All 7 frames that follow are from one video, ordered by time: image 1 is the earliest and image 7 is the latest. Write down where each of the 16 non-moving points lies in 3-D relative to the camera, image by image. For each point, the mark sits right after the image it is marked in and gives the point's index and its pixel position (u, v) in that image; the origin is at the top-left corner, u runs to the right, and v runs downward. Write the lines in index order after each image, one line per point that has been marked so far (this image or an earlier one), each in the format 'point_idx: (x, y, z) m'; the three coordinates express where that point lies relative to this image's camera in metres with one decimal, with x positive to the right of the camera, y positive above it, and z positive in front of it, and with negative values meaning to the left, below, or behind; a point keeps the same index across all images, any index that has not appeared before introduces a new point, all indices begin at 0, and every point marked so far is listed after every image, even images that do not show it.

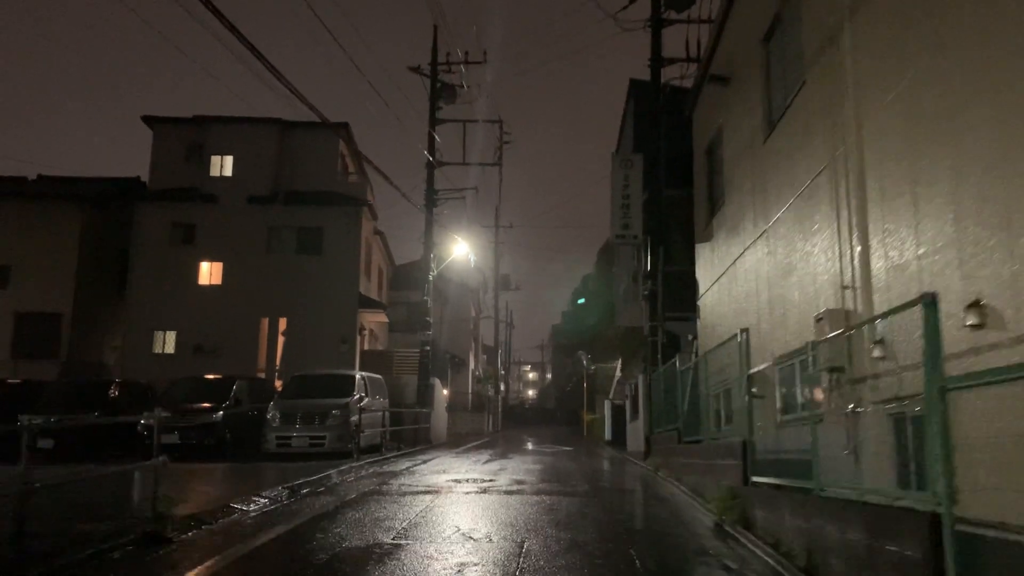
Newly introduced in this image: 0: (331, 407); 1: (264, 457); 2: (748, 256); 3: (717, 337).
0: (-3.5, -2.3, +16.8) m
1: (-4.9, -3.3, +16.9) m
2: (+3.0, +0.4, +10.9) m
3: (+3.1, -0.8, +12.8) m
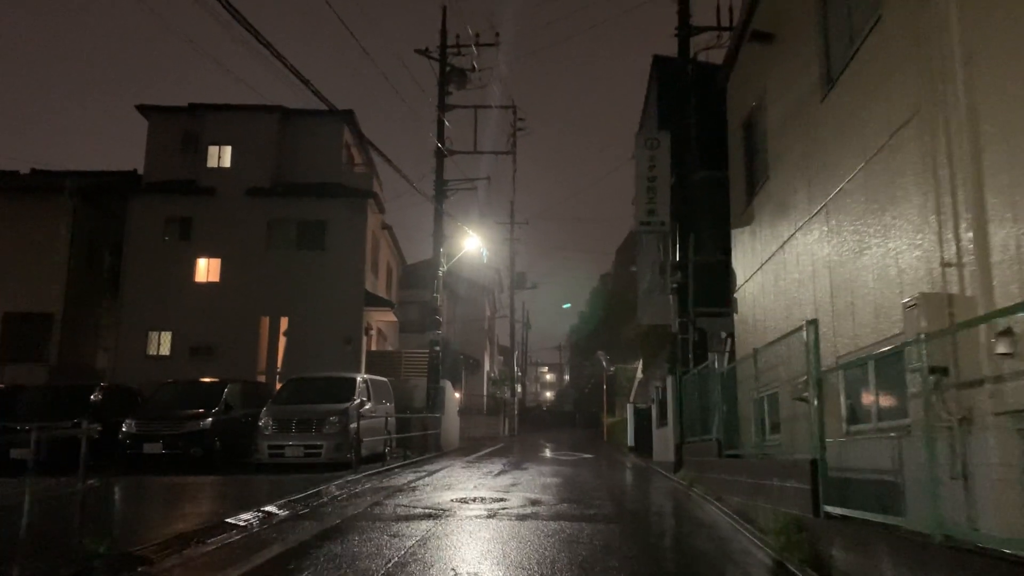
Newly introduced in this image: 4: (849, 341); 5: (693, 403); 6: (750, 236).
0: (-3.2, -2.2, +15.3) m
1: (-4.6, -3.2, +15.4) m
2: (+3.1, +0.5, +9.3) m
3: (+3.2, -0.6, +11.3) m
4: (+3.0, -0.5, +7.7) m
5: (+2.8, -1.8, +13.4) m
6: (+3.3, +0.7, +12.1) m
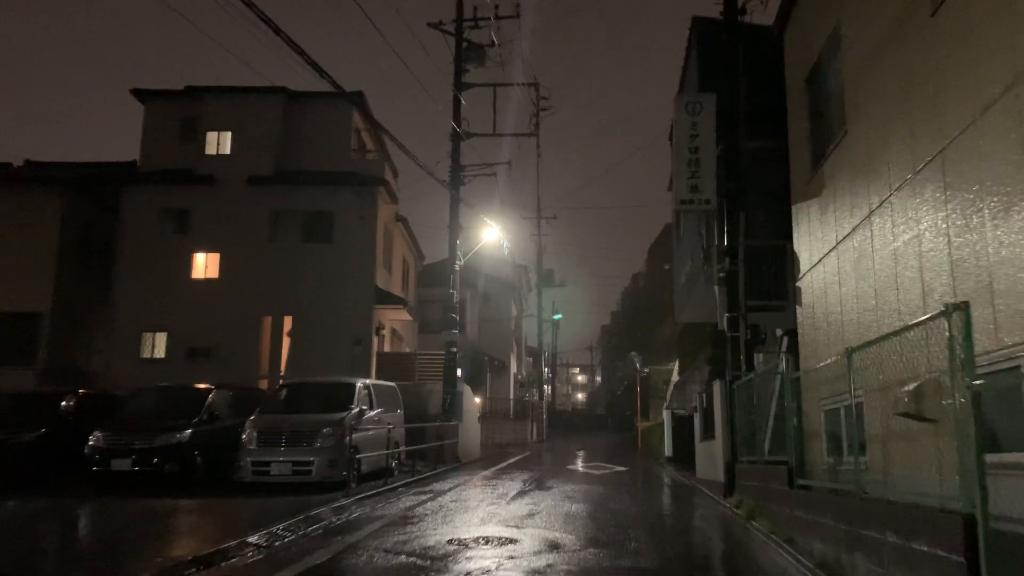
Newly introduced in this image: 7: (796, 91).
0: (-2.9, -2.1, +13.4) m
1: (-4.3, -3.1, +13.5) m
2: (+3.2, +0.7, +7.1) m
3: (+3.4, -0.5, +9.0) m
4: (+3.0, -0.3, +5.5) m
5: (+3.0, -1.6, +11.2) m
6: (+3.5, +0.9, +9.9) m
7: (+3.6, +2.5, +11.1) m
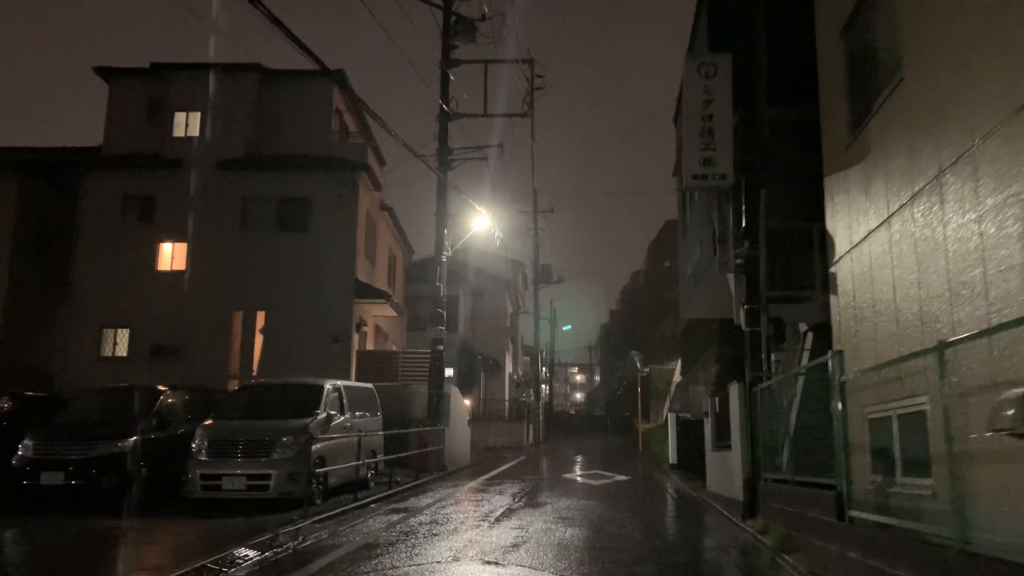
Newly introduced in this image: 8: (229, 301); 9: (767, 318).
0: (-3.1, -2.0, +11.7) m
1: (-4.4, -3.0, +11.9) m
2: (+3.0, +0.8, +5.5) m
3: (+3.2, -0.3, +7.4) m
4: (+2.9, -0.2, +3.9) m
5: (+2.8, -1.5, +9.6) m
6: (+3.3, +1.0, +8.3) m
7: (+3.5, +2.7, +9.4) m
8: (-6.4, -0.3, +19.6) m
9: (+3.1, -0.4, +10.6) m
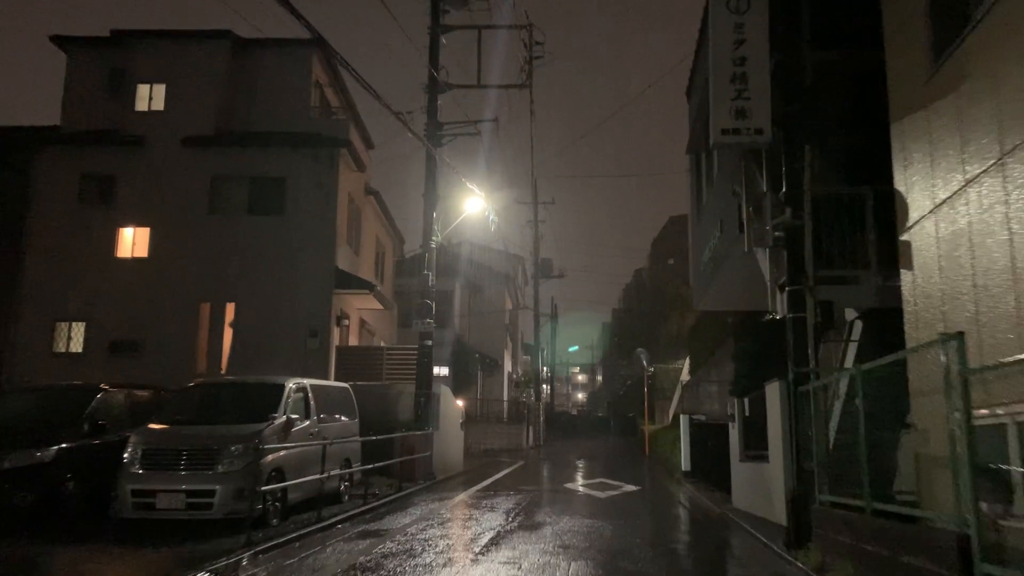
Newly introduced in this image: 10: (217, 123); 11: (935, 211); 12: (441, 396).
0: (-3.2, -1.7, +9.9) m
1: (-4.5, -2.7, +10.0) m
2: (+2.9, +1.1, +3.6) m
3: (+3.1, -0.1, +5.6) m
4: (+2.8, +0.1, +2.0) m
5: (+2.8, -1.3, +7.7) m
6: (+3.2, +1.3, +6.4) m
7: (+3.4, +2.9, +7.6) m
8: (-6.5, -0.1, +17.8) m
9: (+3.0, -0.1, +8.7) m
10: (-6.3, +3.5, +18.5) m
11: (+3.2, +0.6, +6.6) m
12: (-1.4, -2.1, +17.1) m
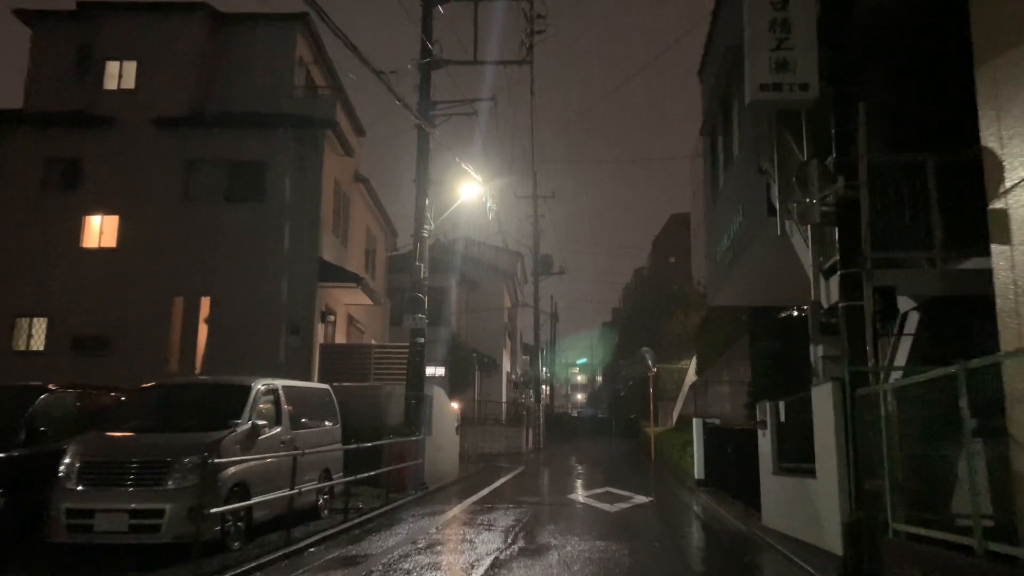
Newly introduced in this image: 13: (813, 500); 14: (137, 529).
0: (-3.2, -1.6, +8.5) m
1: (-4.5, -2.6, +8.6) m
2: (+3.0, +1.2, +2.3) m
3: (+3.1, 0.0, +4.2) m
4: (+2.8, +0.2, +0.7) m
5: (+2.8, -1.1, +6.3) m
6: (+3.3, +1.4, +5.0) m
7: (+3.4, +3.0, +6.2) m
8: (-6.5, +0.1, +16.4) m
9: (+3.0, 0.0, +7.3) m
10: (-6.3, +3.7, +17.1) m
11: (+3.2, +0.8, +5.2) m
12: (-1.4, -2.0, +15.7) m
13: (+2.8, -1.9, +8.0) m
14: (-3.5, -2.3, +8.1) m
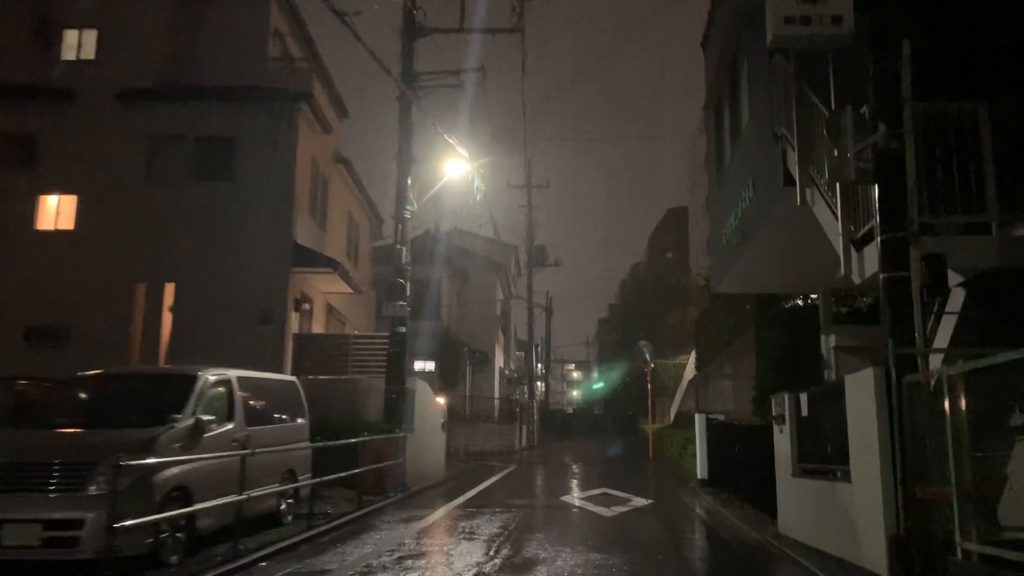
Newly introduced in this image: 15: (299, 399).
0: (-3.3, -1.4, +7.3) m
1: (-4.7, -2.4, +7.4) m
2: (+2.8, +1.4, +1.1) m
3: (+3.0, +0.2, +3.0) m
4: (+2.7, +0.4, -0.5) m
5: (+2.6, -0.9, +5.1) m
6: (+3.1, +1.6, +3.9) m
7: (+3.2, +3.2, +5.0) m
8: (-6.7, +0.3, +15.2) m
9: (+2.9, +0.2, +6.1) m
10: (-6.5, +3.9, +15.9) m
11: (+3.1, +1.0, +4.0) m
12: (-1.6, -1.8, +14.5) m
13: (+2.6, -1.7, +6.8) m
14: (-3.7, -2.0, +6.9) m
15: (-2.7, -1.4, +10.9) m
